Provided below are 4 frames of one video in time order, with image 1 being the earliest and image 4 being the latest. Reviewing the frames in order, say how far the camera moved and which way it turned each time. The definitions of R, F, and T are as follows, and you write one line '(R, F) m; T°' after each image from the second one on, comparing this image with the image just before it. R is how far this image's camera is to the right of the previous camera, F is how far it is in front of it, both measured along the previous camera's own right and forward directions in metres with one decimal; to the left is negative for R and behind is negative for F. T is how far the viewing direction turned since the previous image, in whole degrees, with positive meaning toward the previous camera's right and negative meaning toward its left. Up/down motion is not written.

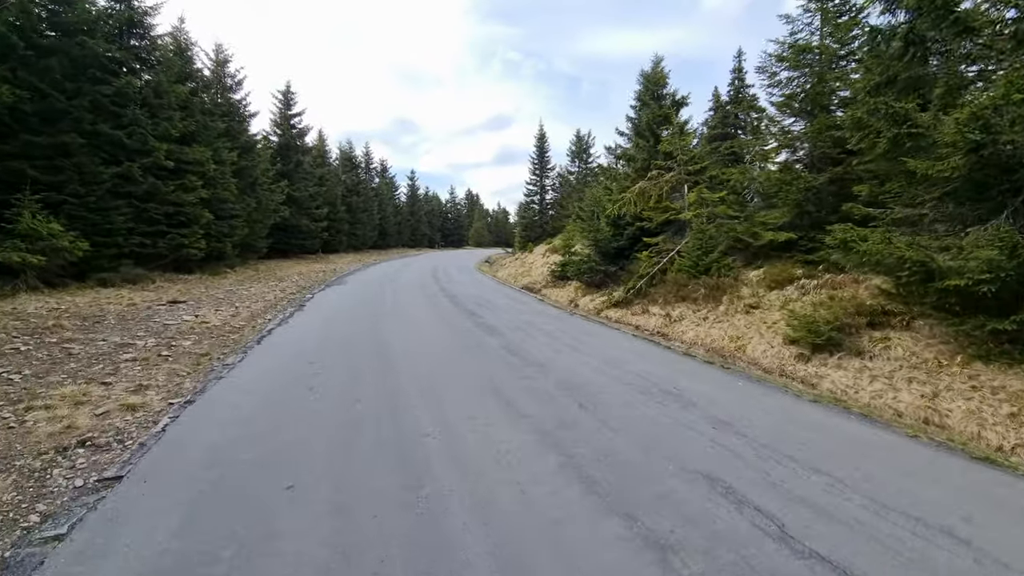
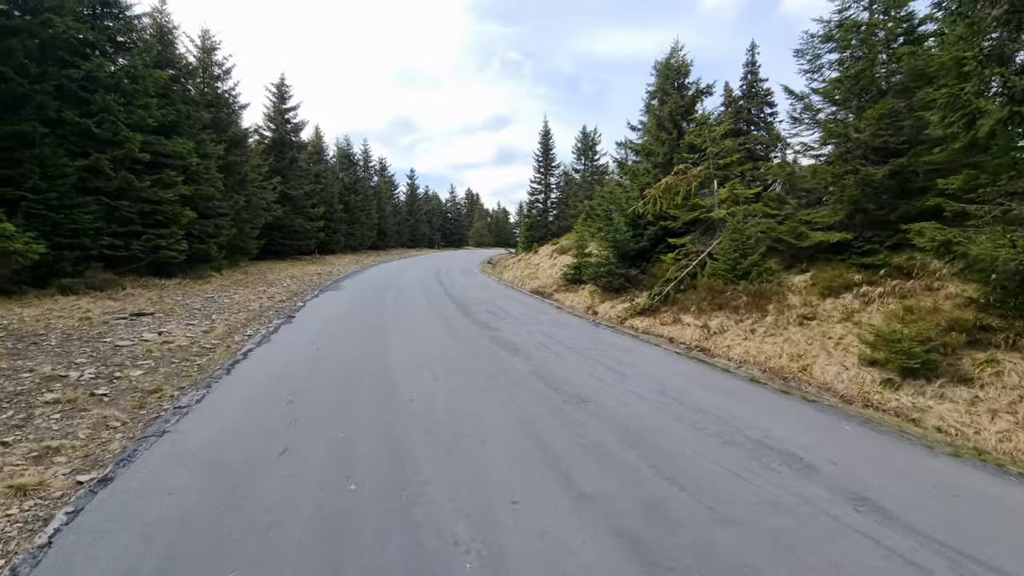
(-0.4, +1.3) m; 0°
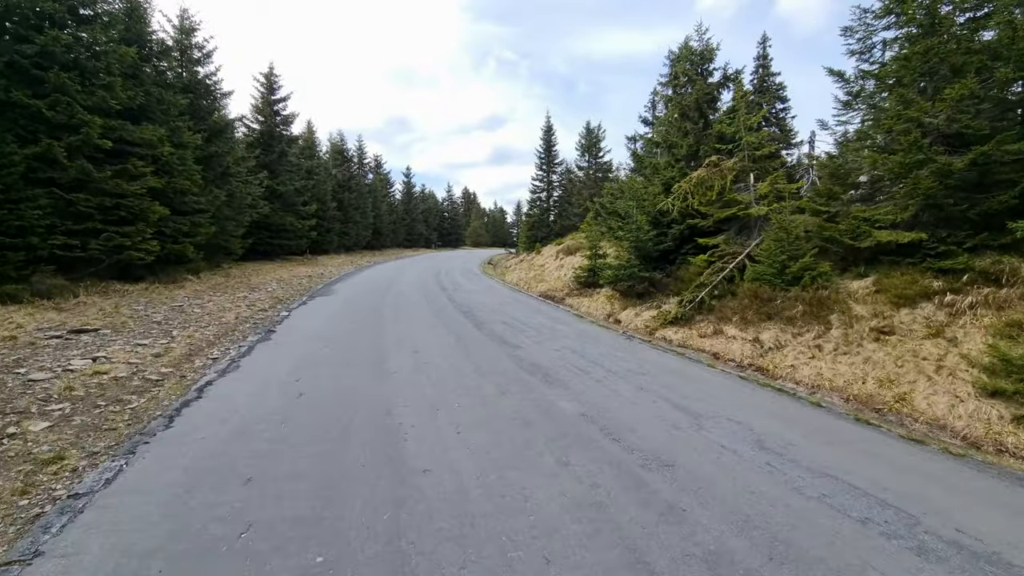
(-0.5, +1.4) m; +1°
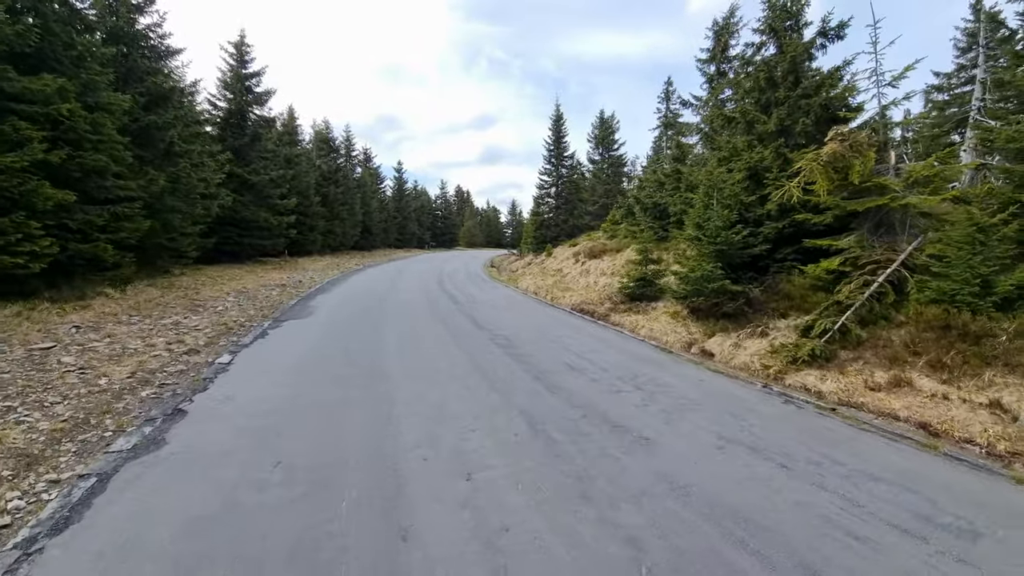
(-1.2, +3.2) m; +2°
